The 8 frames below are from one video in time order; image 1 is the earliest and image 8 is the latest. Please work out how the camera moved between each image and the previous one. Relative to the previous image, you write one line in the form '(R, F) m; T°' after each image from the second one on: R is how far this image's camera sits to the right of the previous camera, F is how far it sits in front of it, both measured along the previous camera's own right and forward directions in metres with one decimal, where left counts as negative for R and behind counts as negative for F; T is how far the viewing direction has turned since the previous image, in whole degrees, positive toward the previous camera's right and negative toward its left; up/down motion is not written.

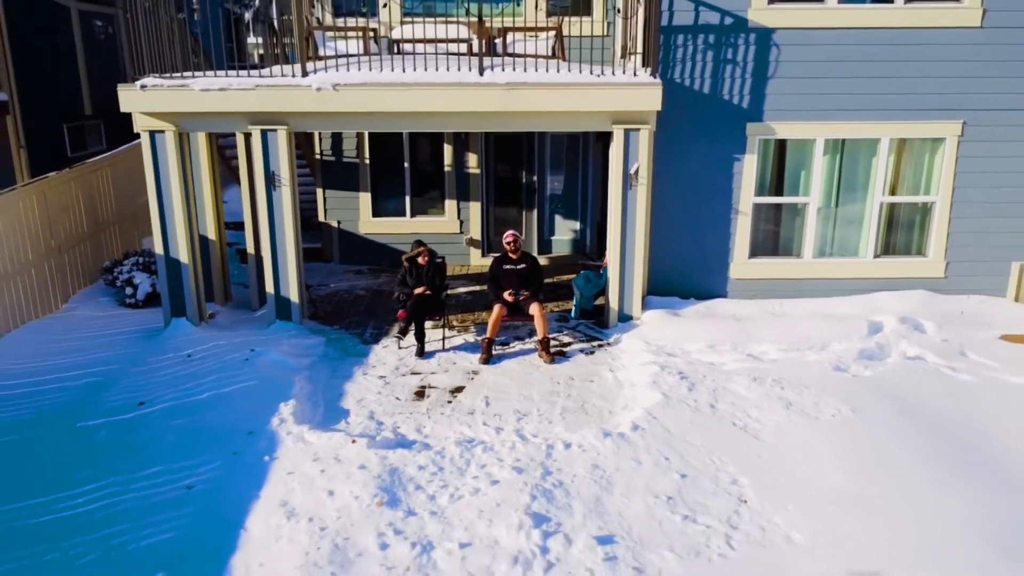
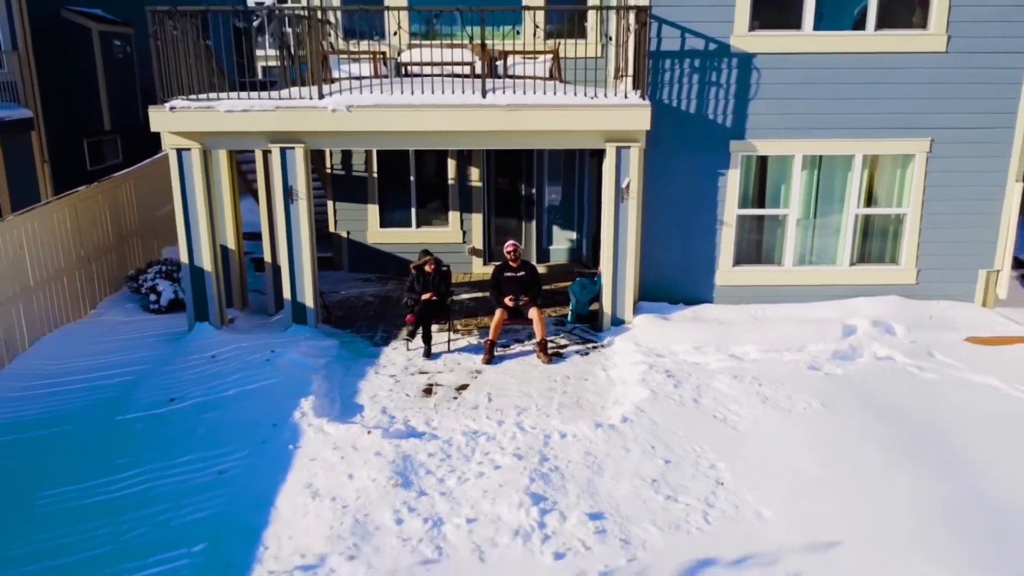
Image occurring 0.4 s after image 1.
(0.0, -0.6) m; 0°
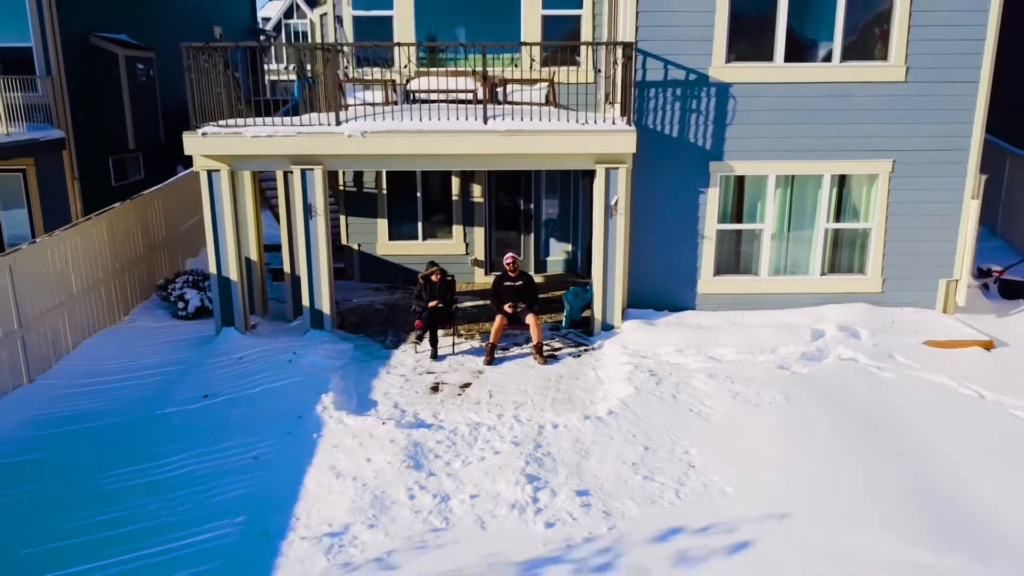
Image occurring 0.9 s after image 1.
(0.0, -0.8) m; 0°
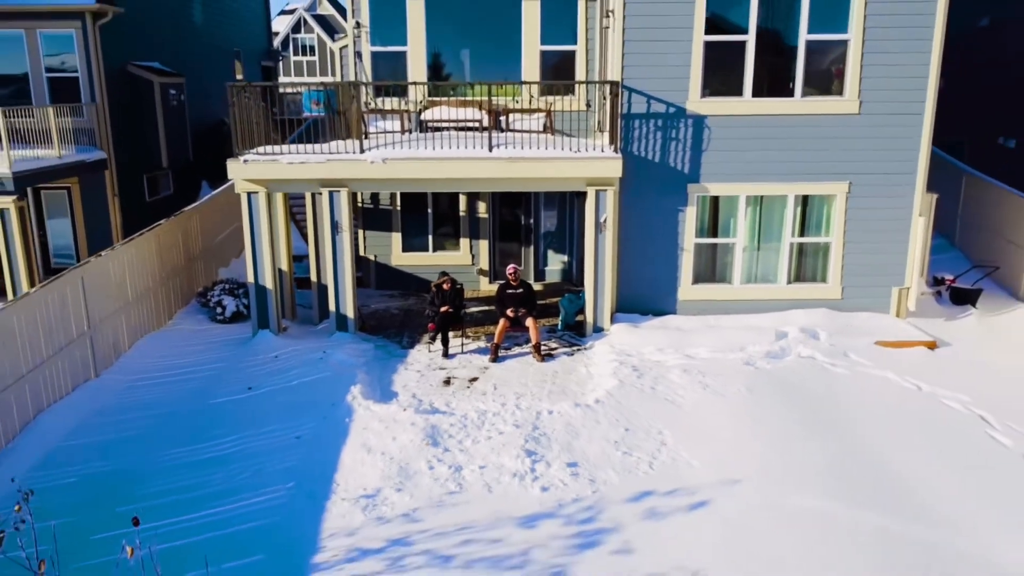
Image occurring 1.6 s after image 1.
(0.0, -1.2) m; 0°
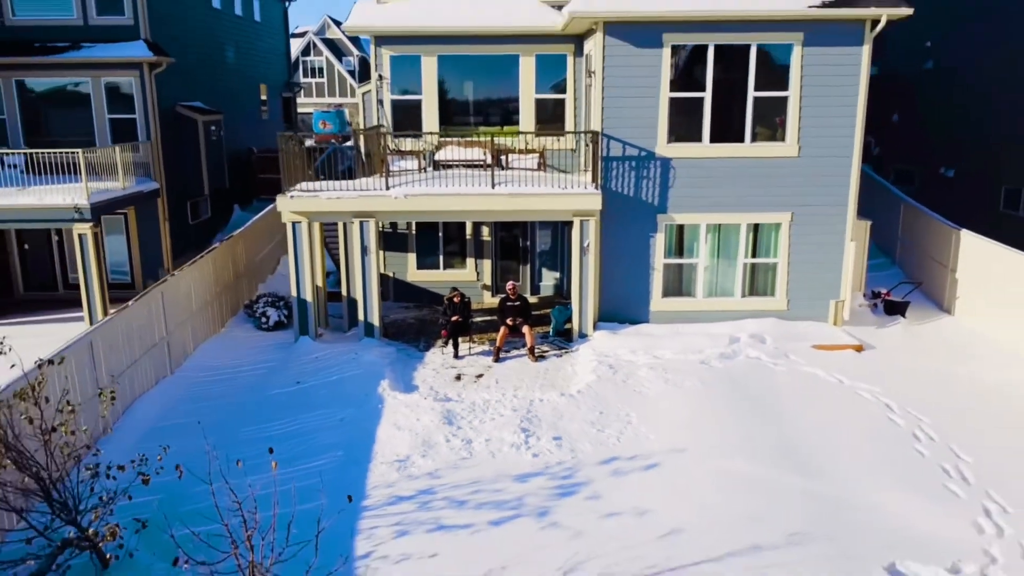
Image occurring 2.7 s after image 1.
(0.0, -2.1) m; 0°
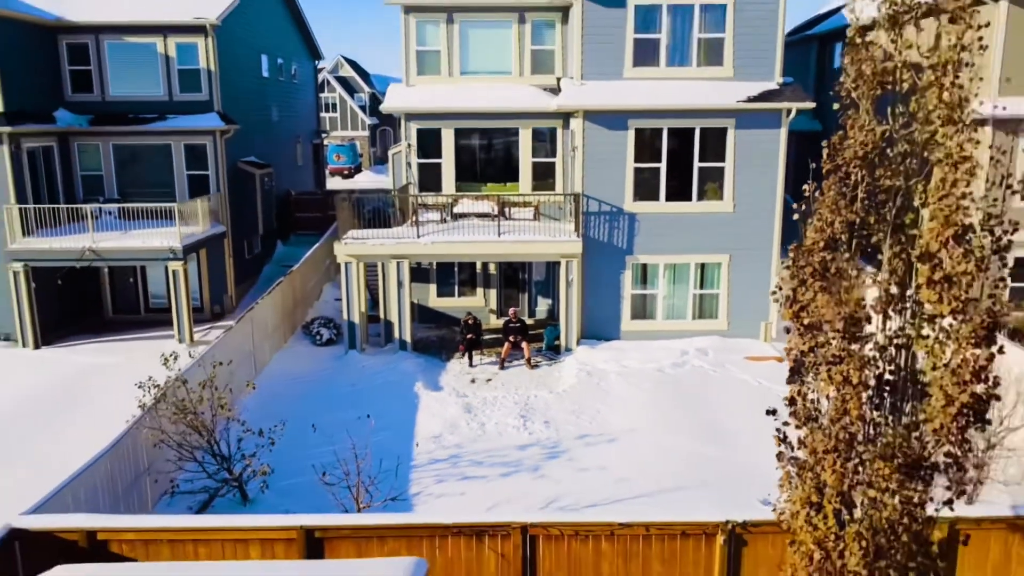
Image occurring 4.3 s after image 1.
(0.0, -3.7) m; 0°
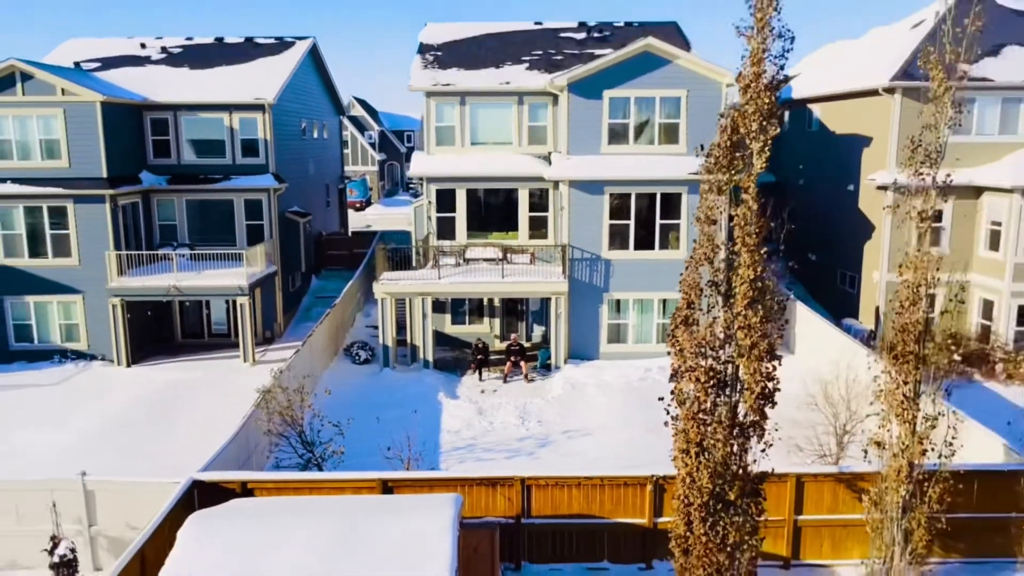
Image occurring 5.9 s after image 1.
(-0.1, -4.3) m; 0°
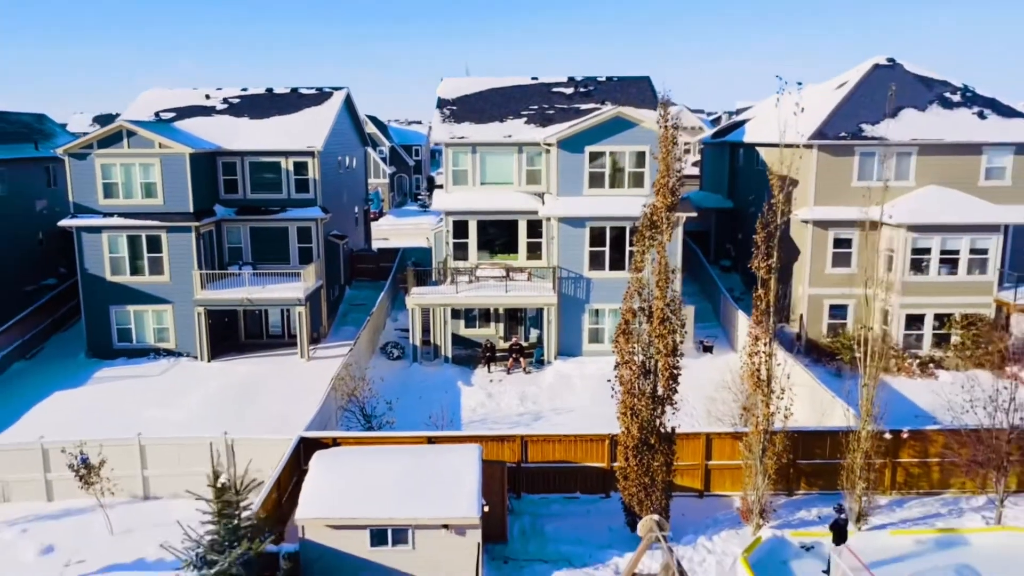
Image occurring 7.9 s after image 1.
(-0.1, -5.7) m; 0°
